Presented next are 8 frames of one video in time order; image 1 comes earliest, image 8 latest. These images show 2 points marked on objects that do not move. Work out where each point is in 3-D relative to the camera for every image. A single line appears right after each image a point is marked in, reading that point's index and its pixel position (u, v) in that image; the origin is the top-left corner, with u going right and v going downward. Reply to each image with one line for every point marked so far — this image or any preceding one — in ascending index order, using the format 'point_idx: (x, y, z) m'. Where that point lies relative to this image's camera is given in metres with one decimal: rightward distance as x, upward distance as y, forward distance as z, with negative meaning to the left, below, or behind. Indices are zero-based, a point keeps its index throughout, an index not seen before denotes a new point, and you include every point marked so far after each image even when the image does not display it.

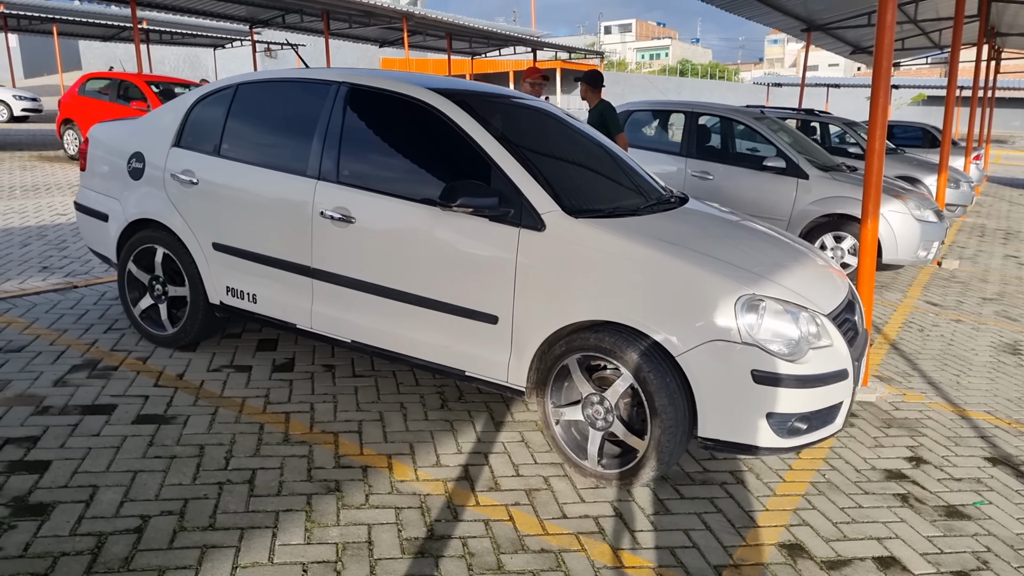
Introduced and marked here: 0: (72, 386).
0: (-2.2, -0.5, +3.8) m
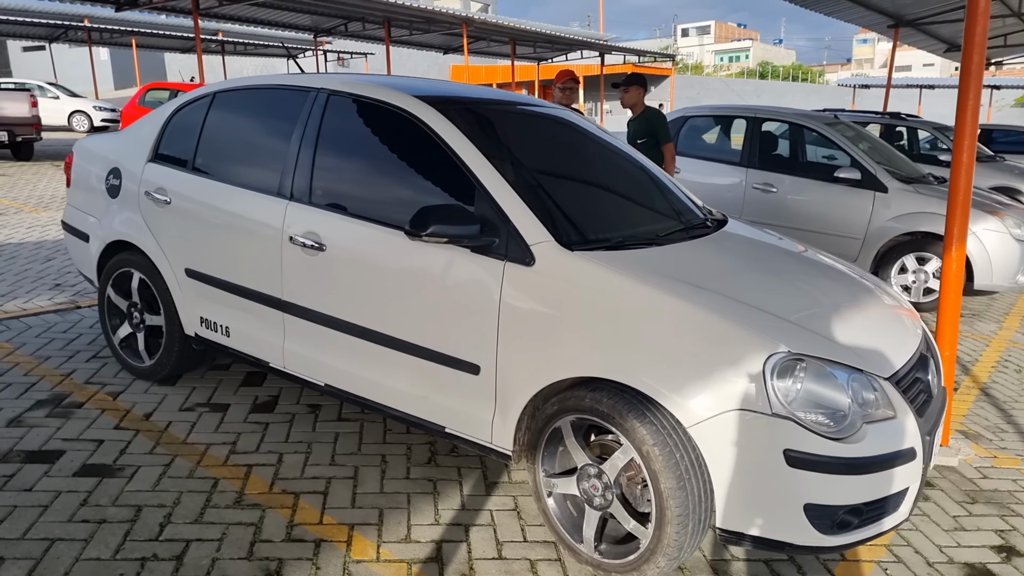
0: (-2.2, -0.6, +3.5) m
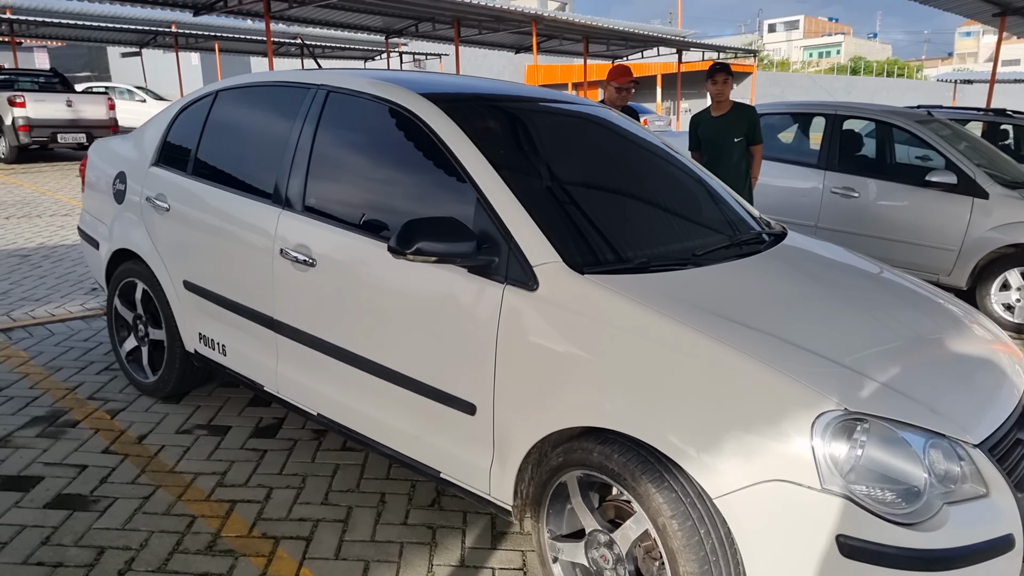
0: (-2.1, -0.7, +3.3) m
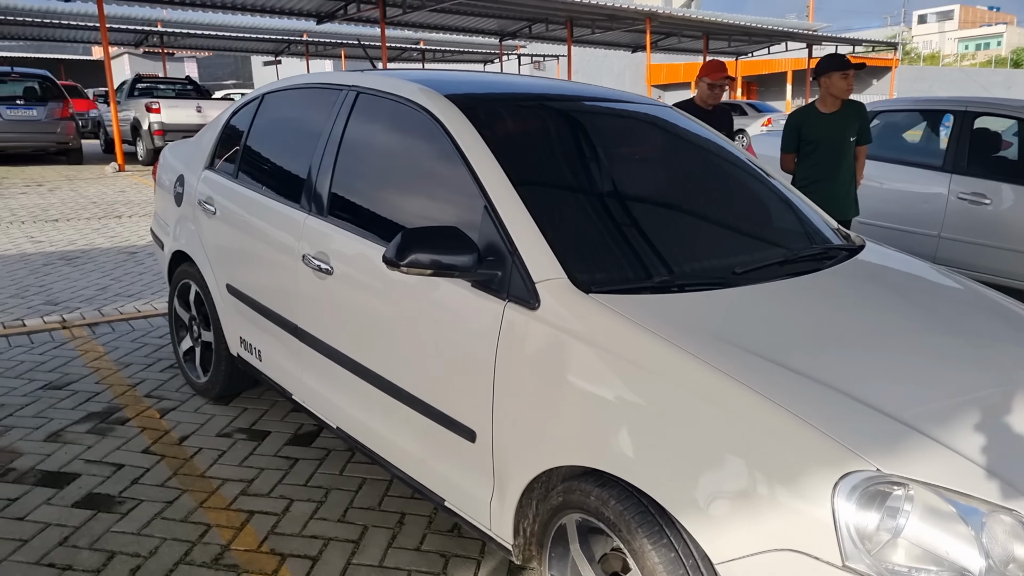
0: (-2.0, -0.7, +3.4) m
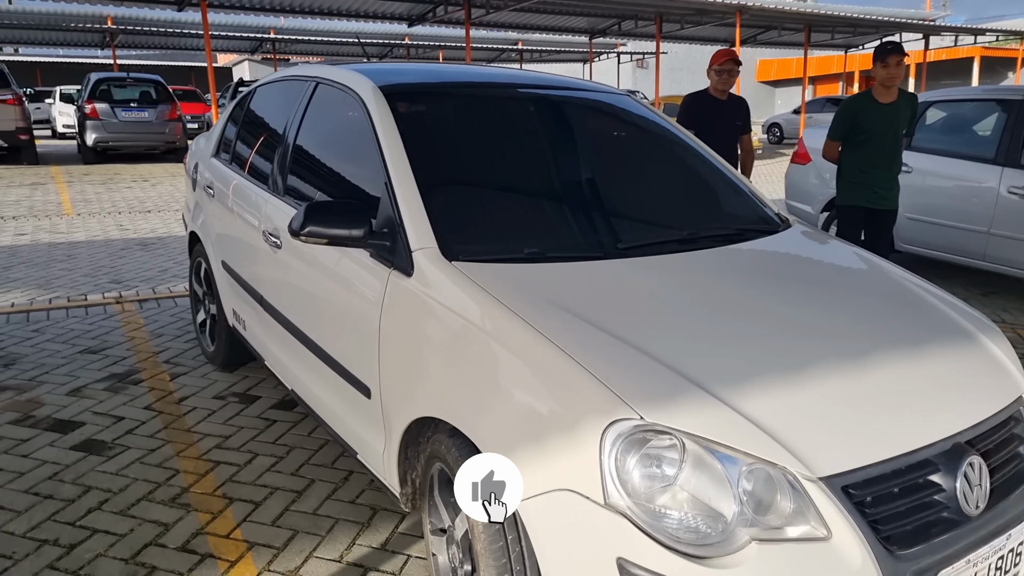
0: (-2.2, -0.5, +3.8) m
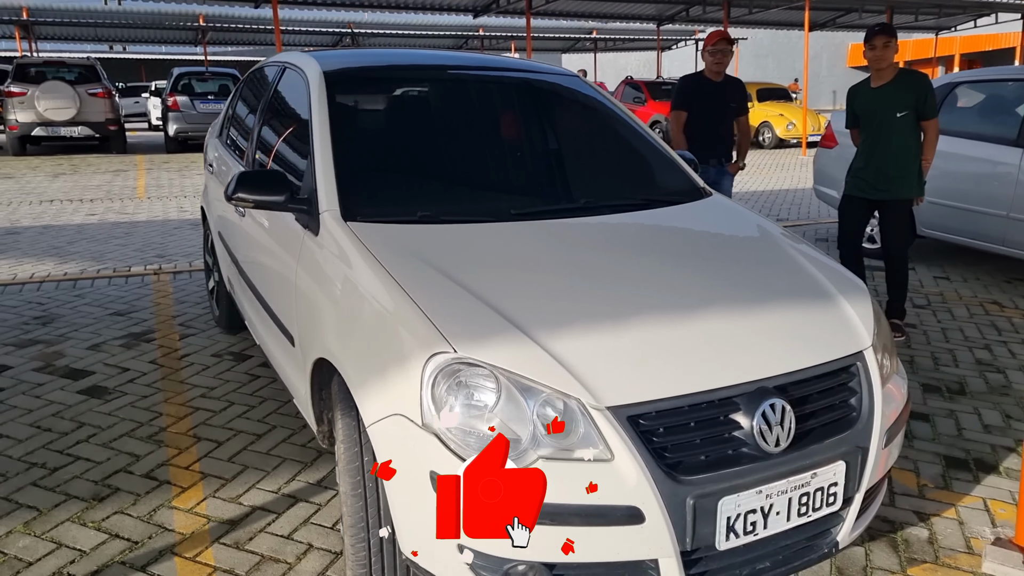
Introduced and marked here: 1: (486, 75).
0: (-2.3, -0.4, +4.3) m
1: (-0.1, +0.9, +3.4) m
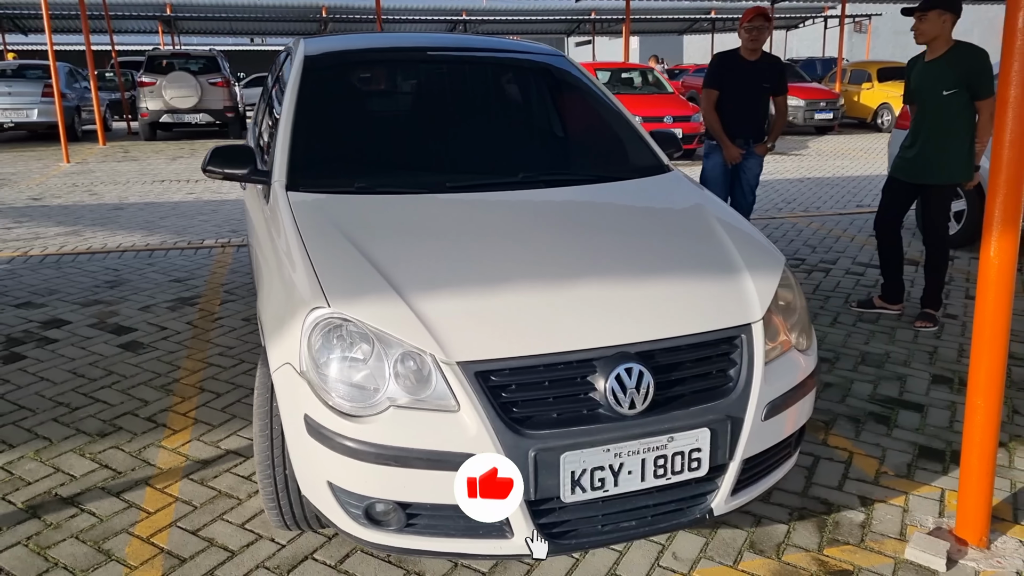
0: (-2.3, -0.1, +4.8) m
1: (-0.2, +1.1, +3.5) m
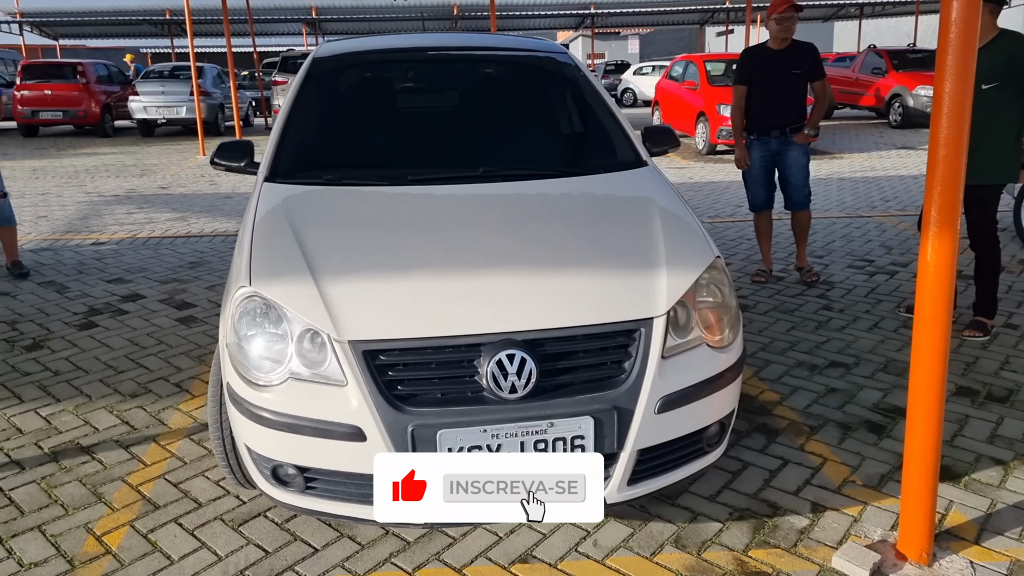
0: (-2.1, 0.0, +5.3) m
1: (-0.2, +1.1, +3.7) m
